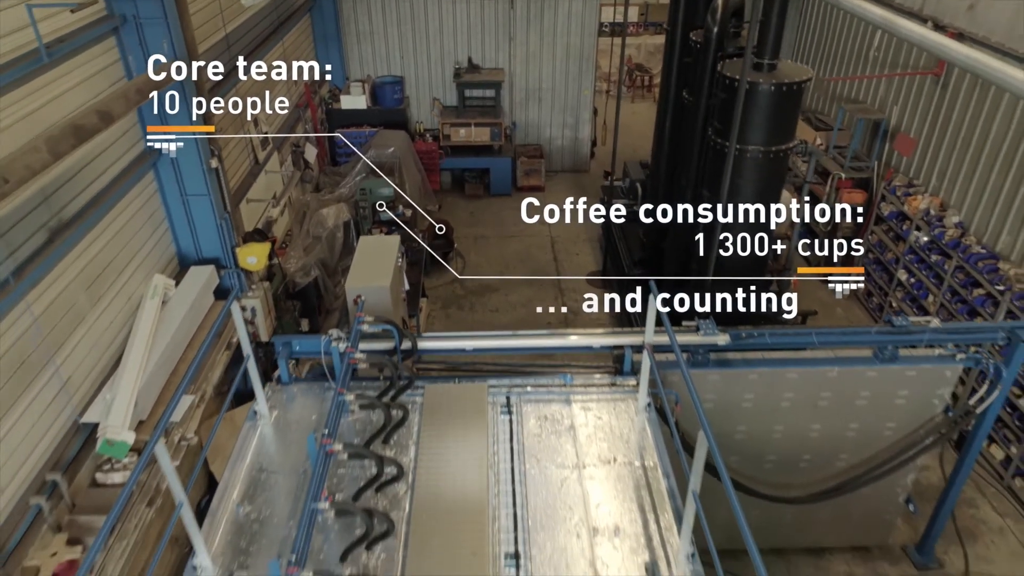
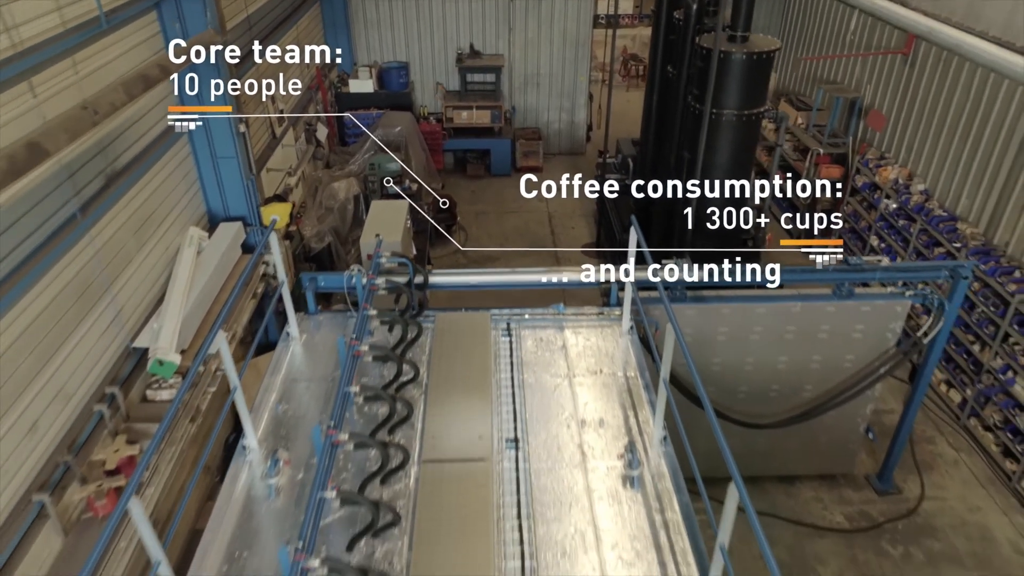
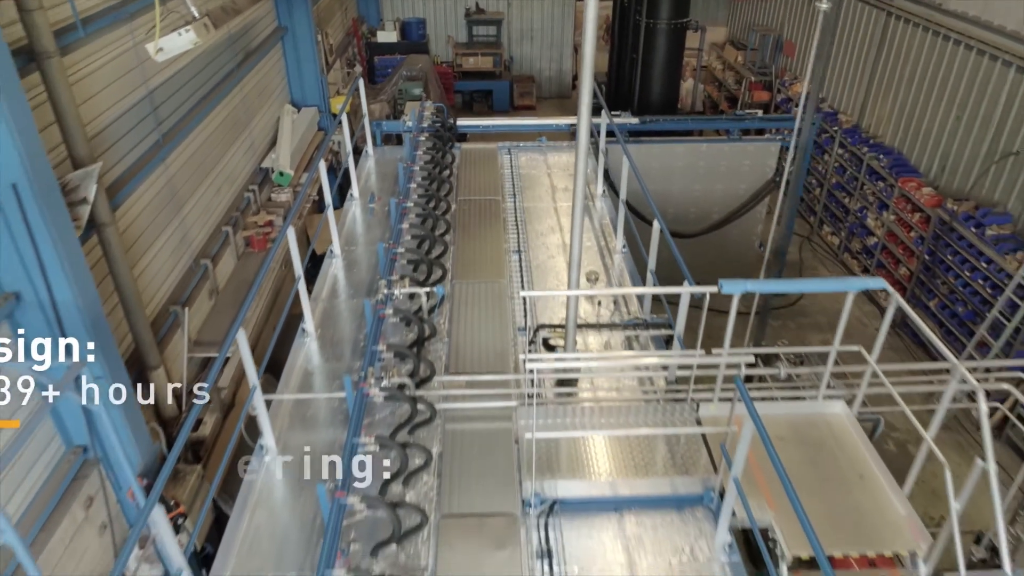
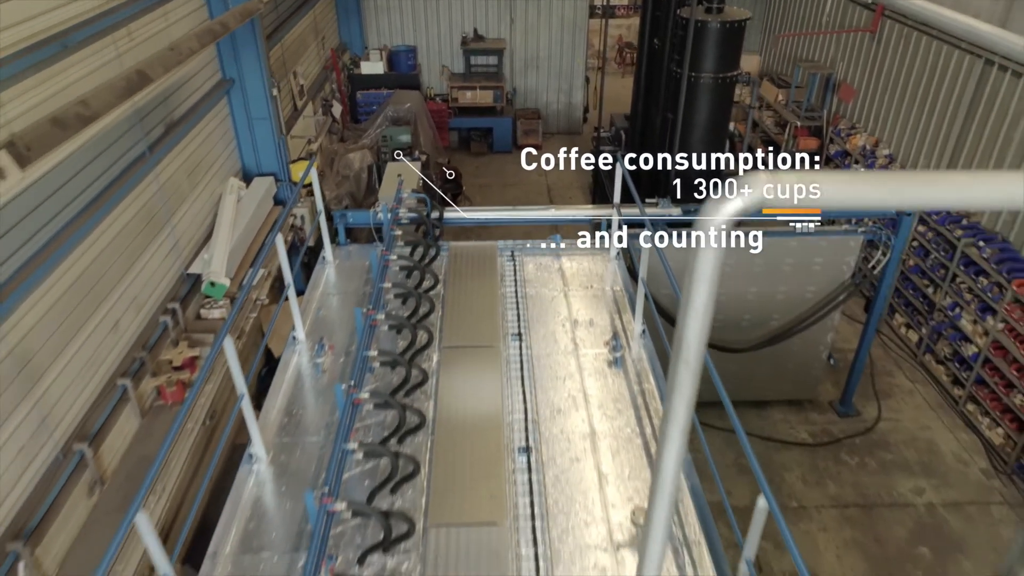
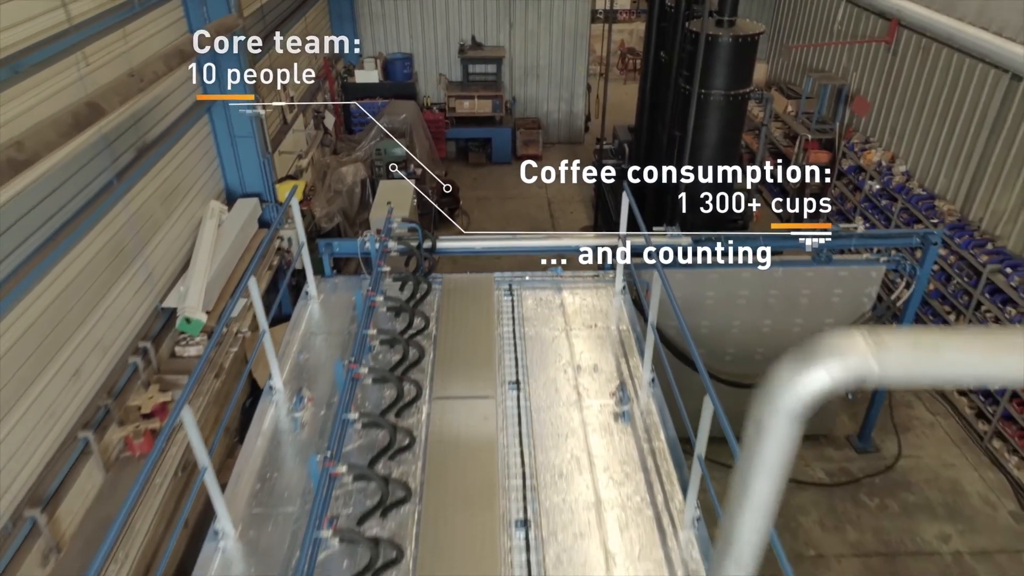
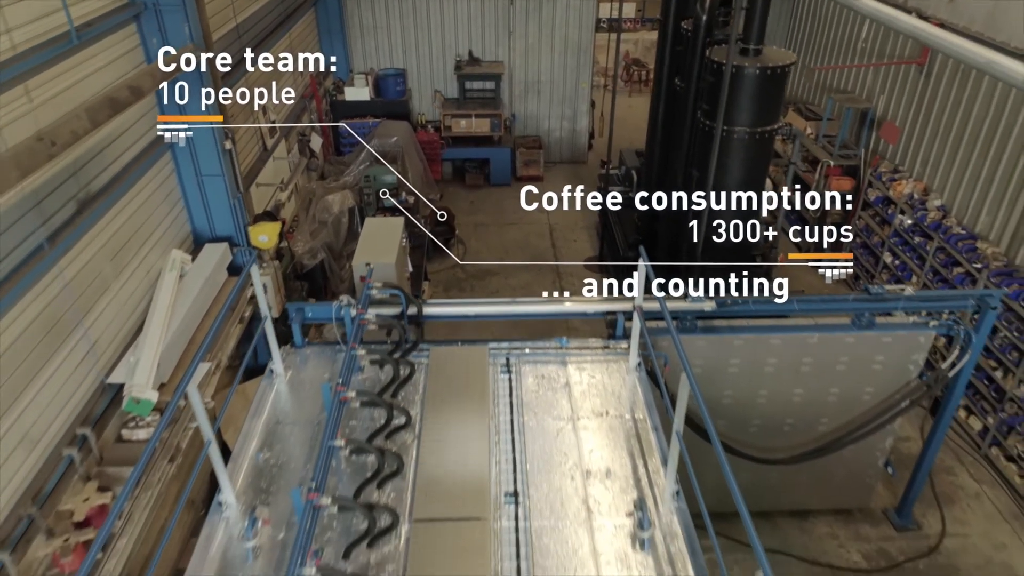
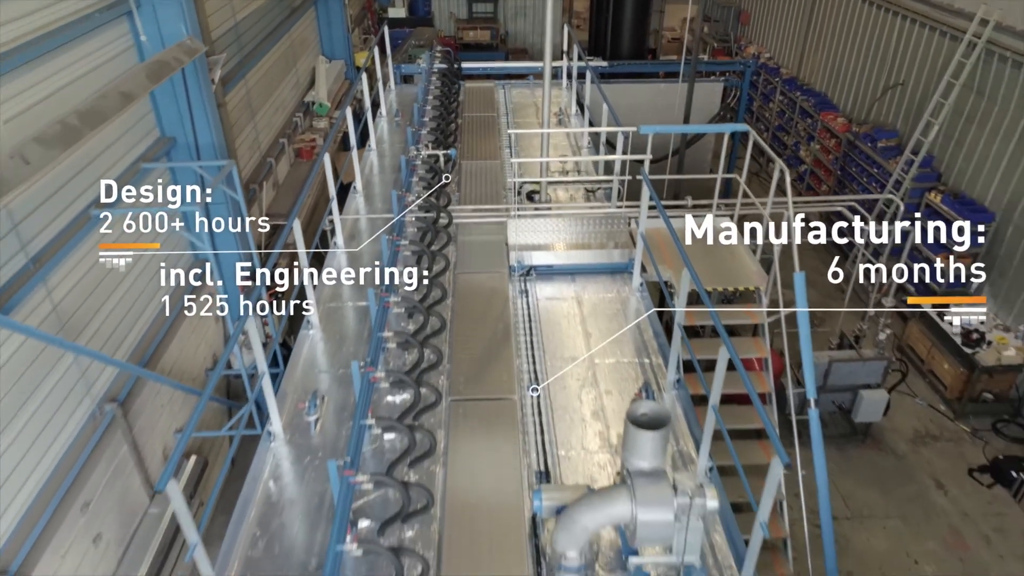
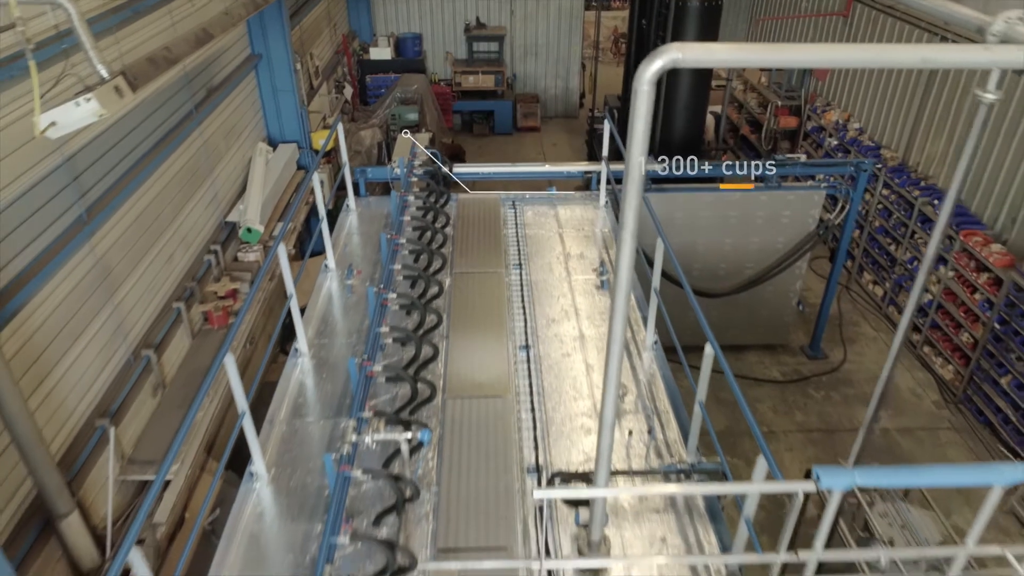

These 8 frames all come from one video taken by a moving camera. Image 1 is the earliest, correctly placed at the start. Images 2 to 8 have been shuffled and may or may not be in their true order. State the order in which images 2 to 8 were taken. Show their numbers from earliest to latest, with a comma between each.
6, 2, 5, 4, 8, 3, 7
